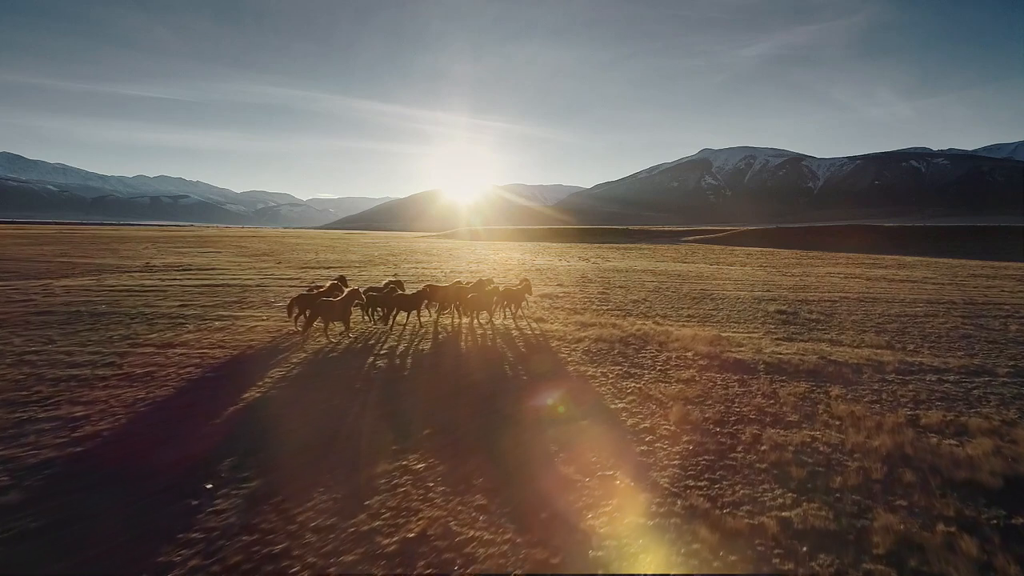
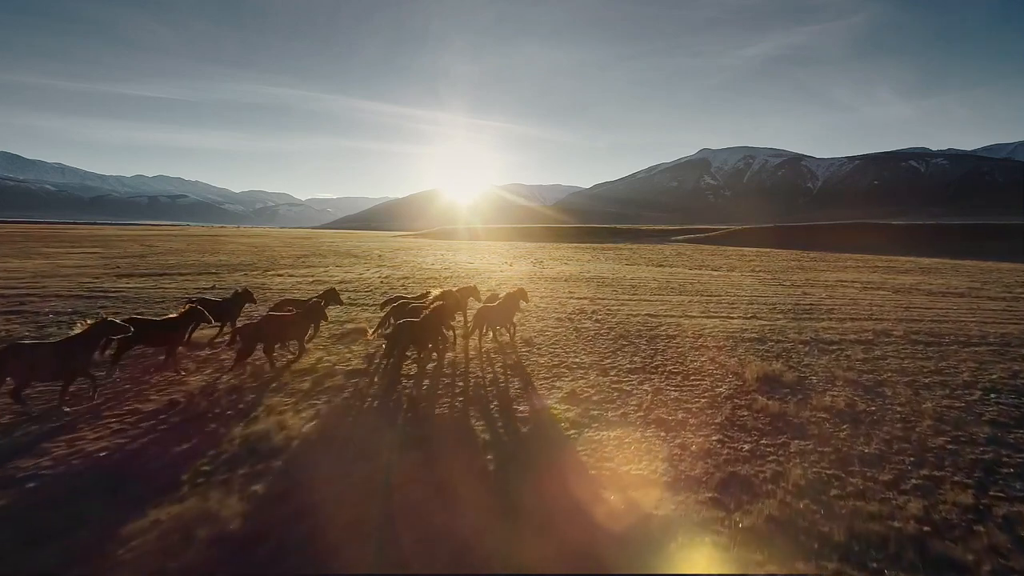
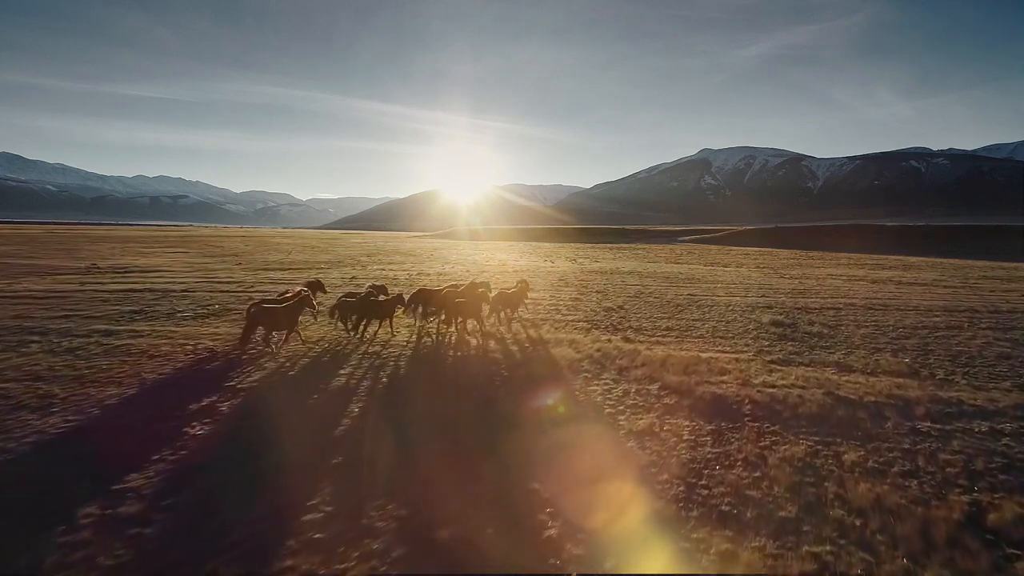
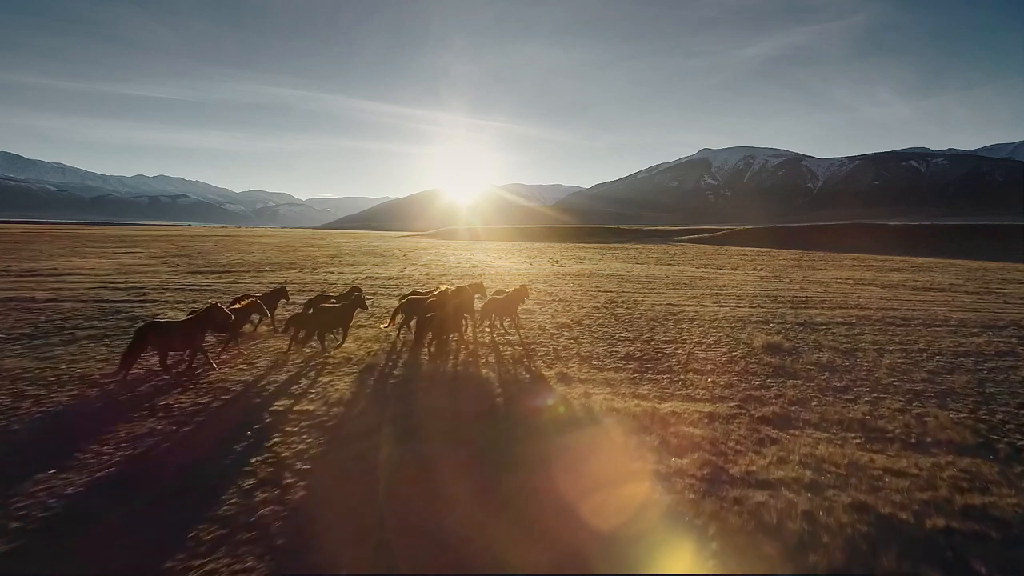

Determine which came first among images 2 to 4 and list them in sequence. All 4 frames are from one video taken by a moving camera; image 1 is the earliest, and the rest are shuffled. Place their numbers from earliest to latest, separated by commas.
3, 4, 2
